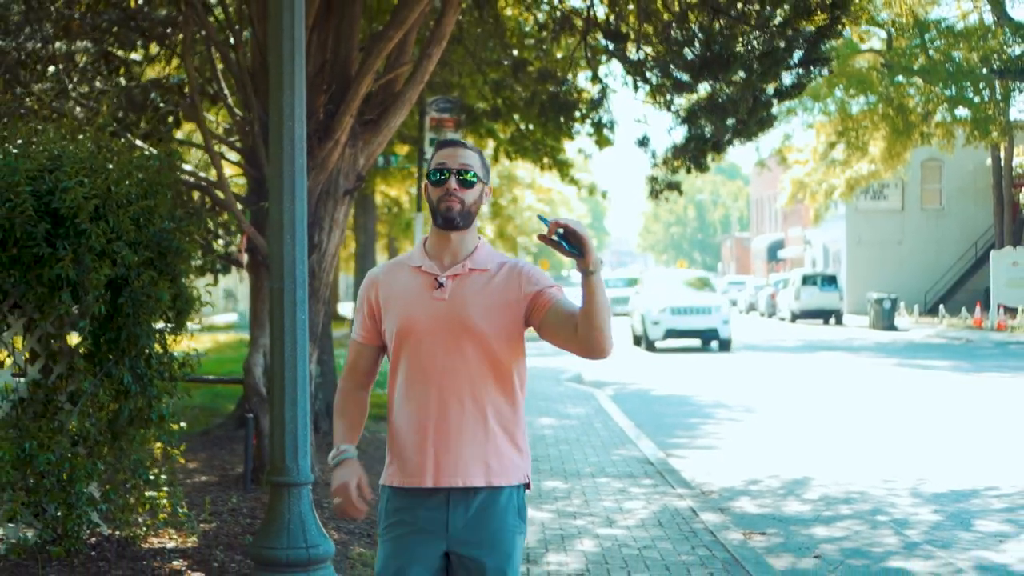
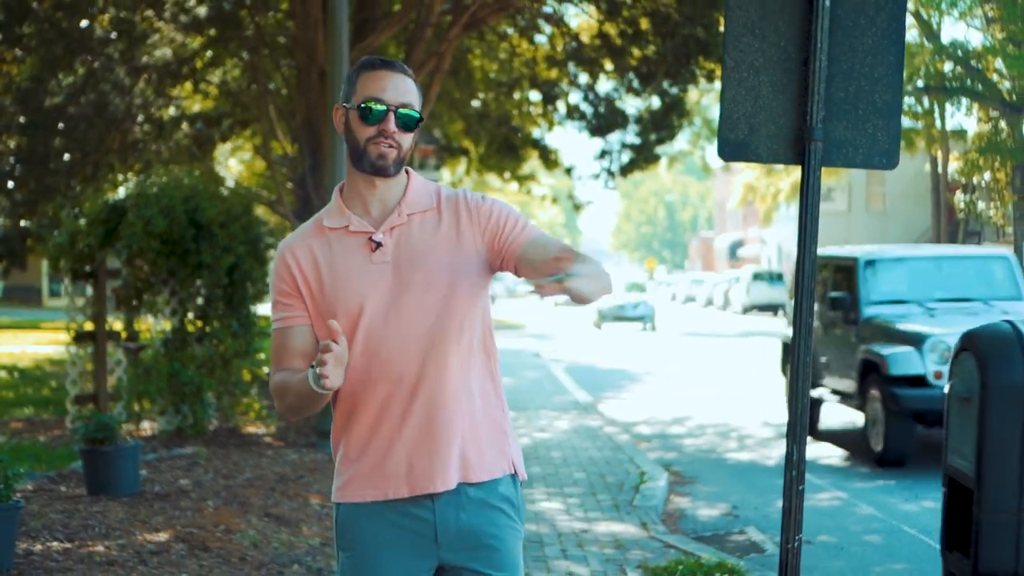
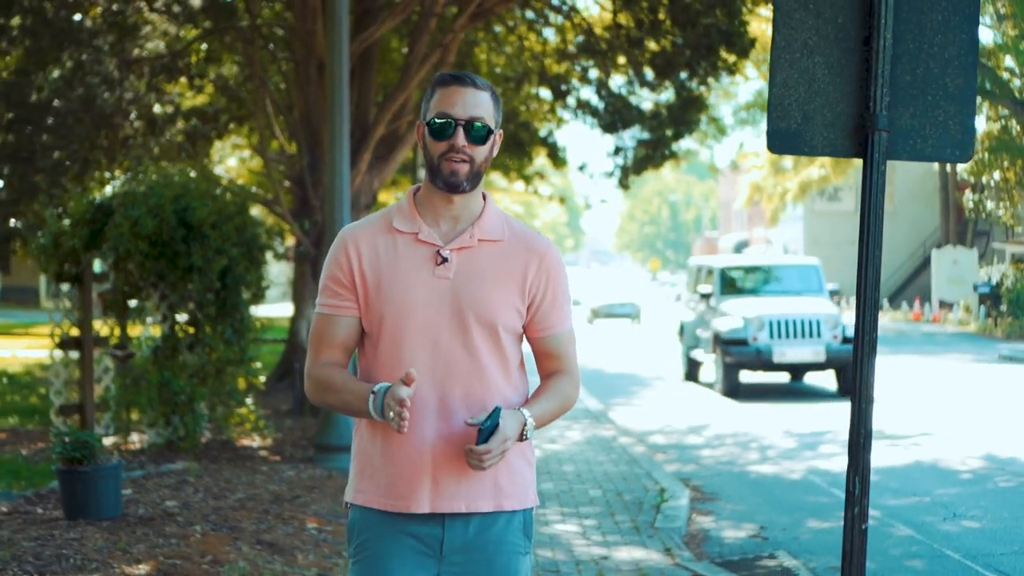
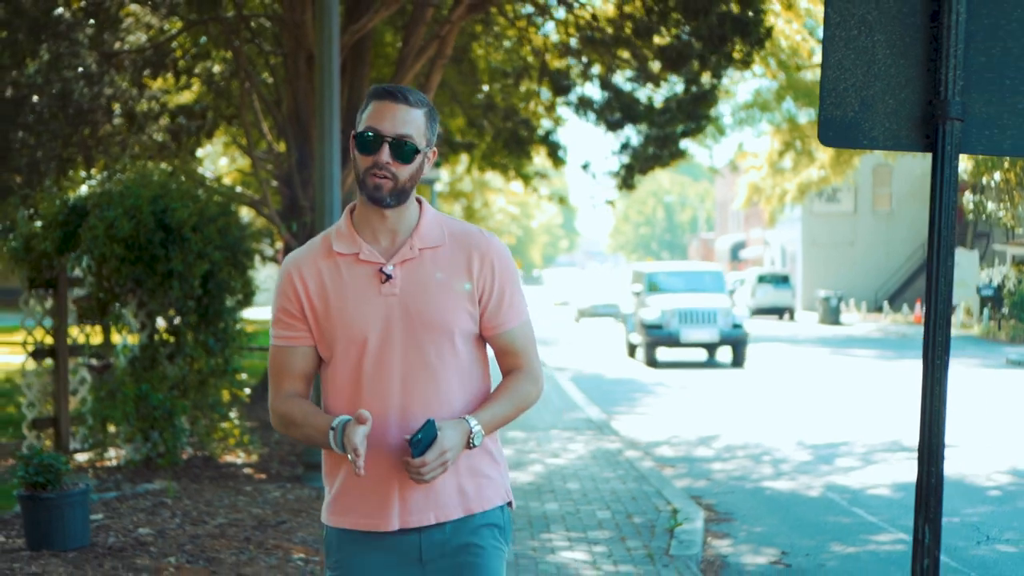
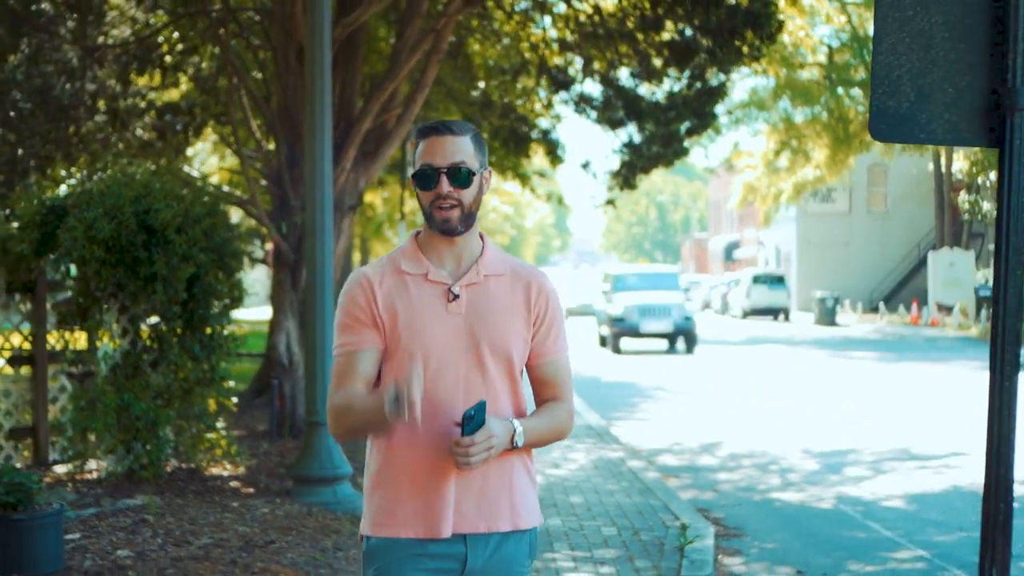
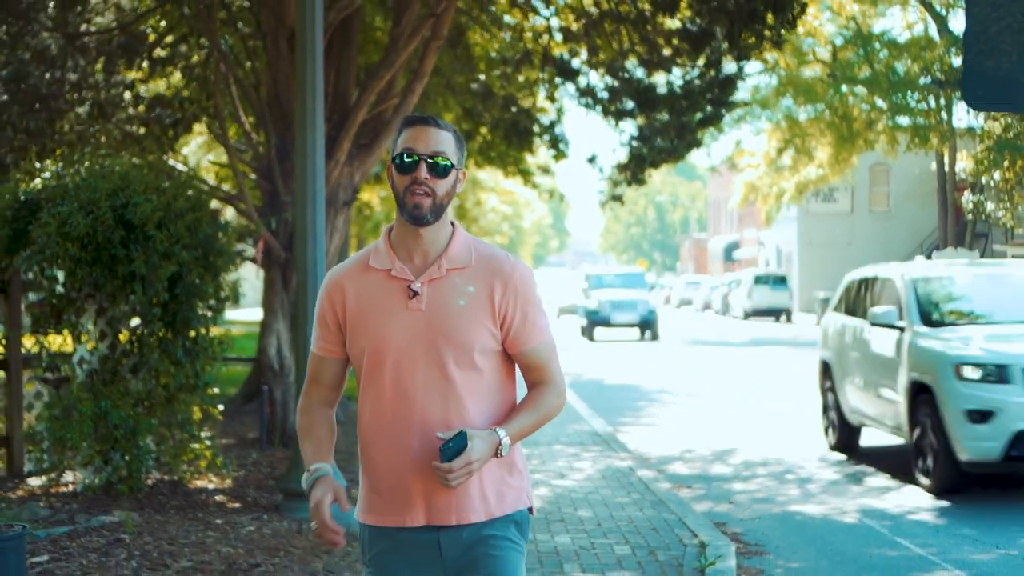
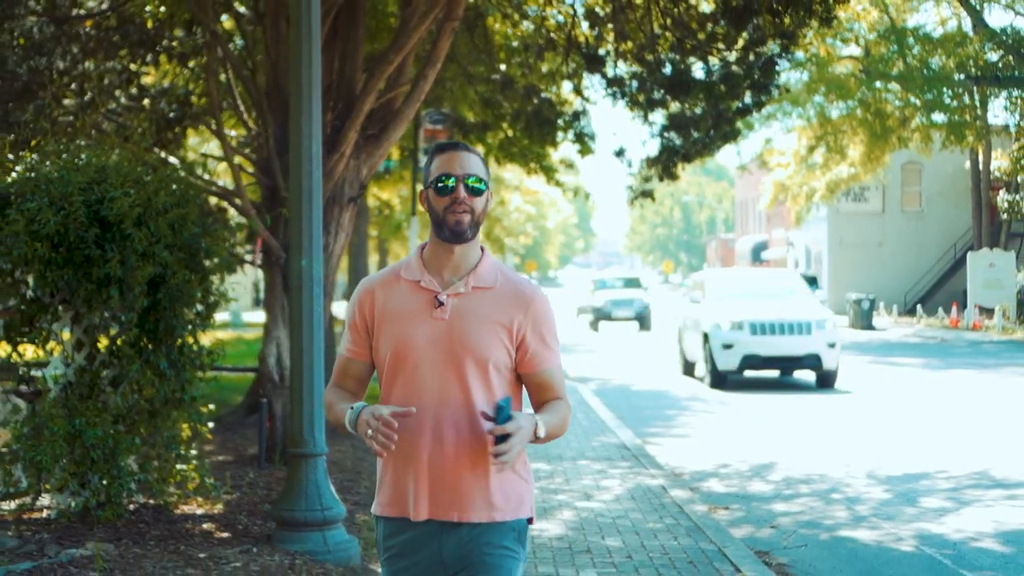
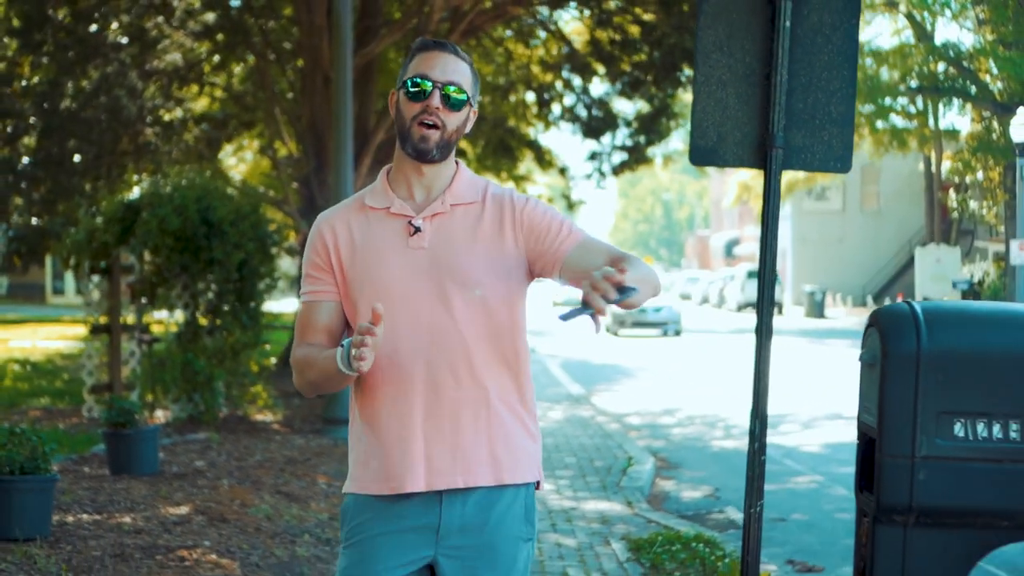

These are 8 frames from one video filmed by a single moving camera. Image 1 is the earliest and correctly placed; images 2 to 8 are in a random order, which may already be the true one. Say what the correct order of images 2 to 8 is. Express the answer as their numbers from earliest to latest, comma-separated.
7, 6, 5, 4, 3, 2, 8
